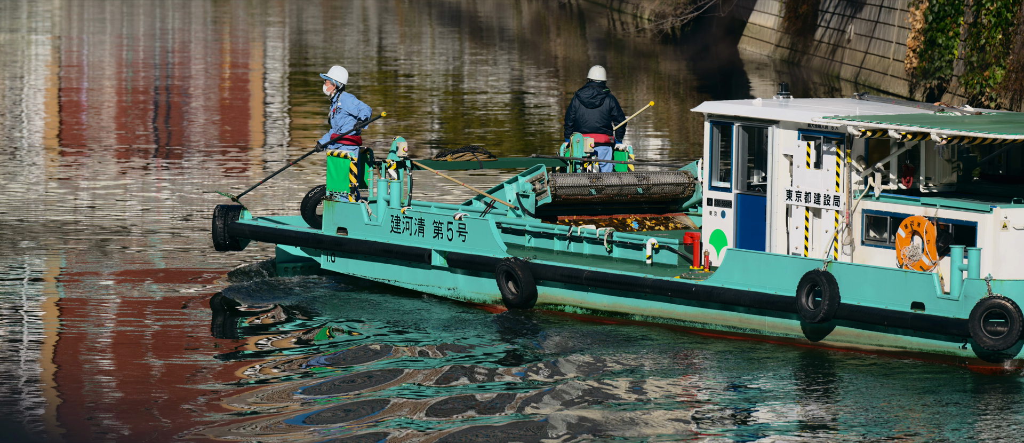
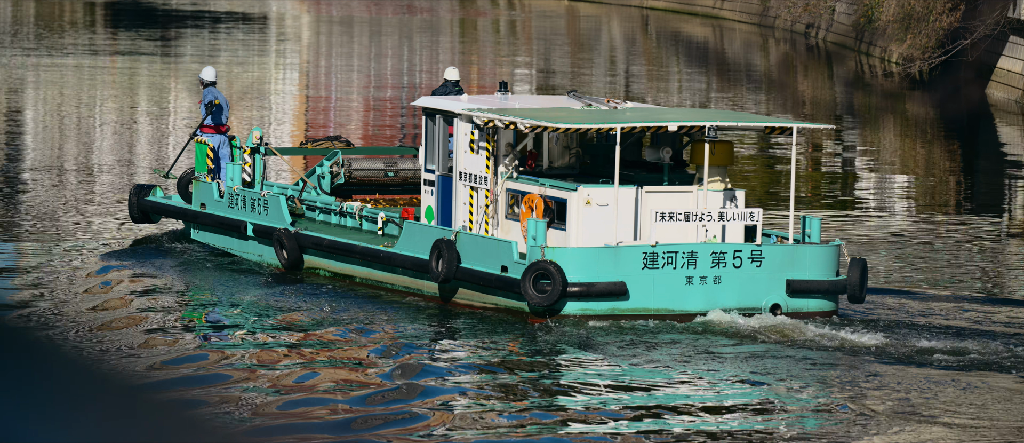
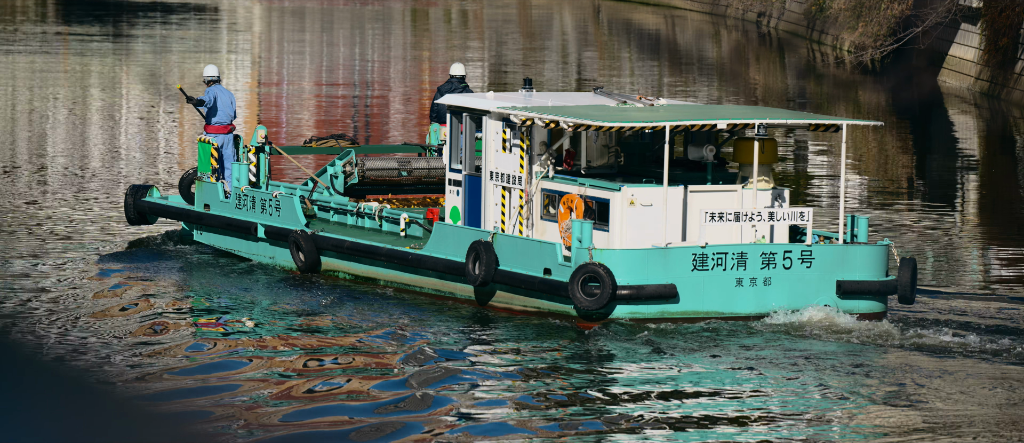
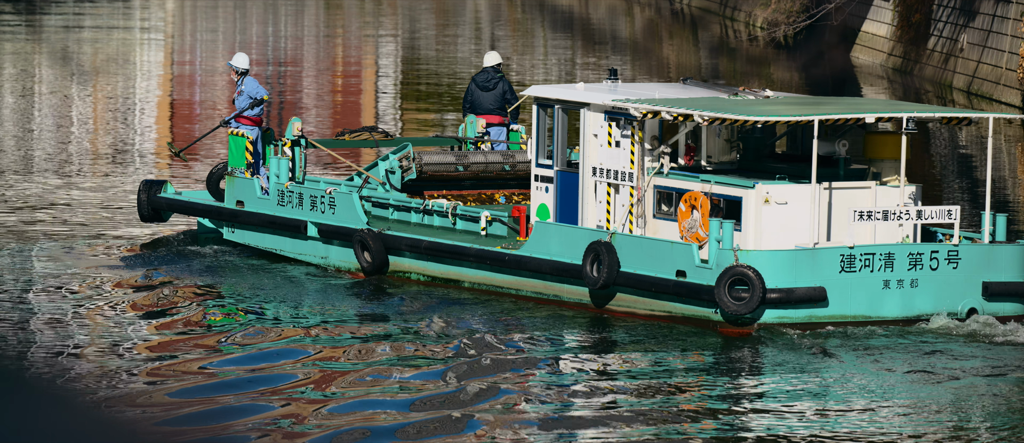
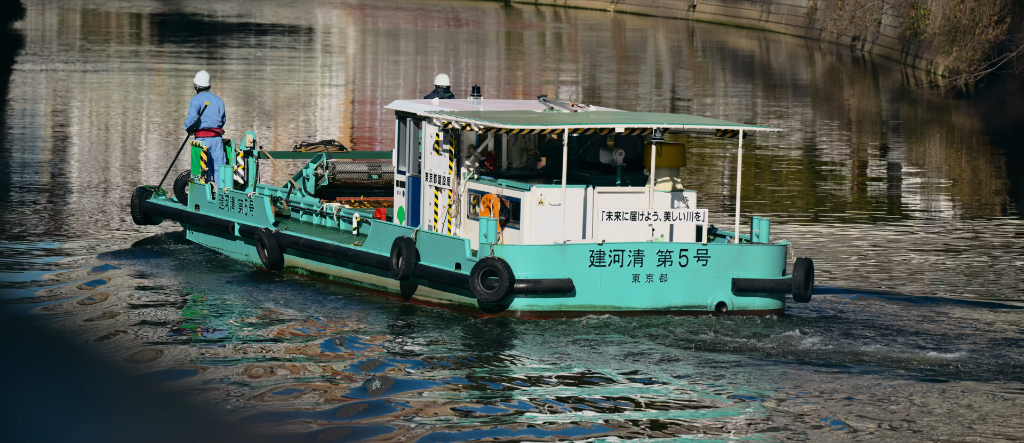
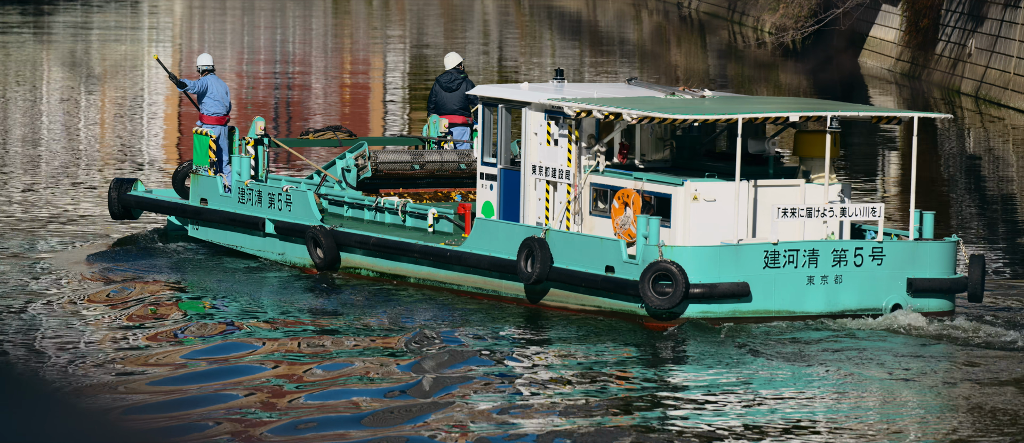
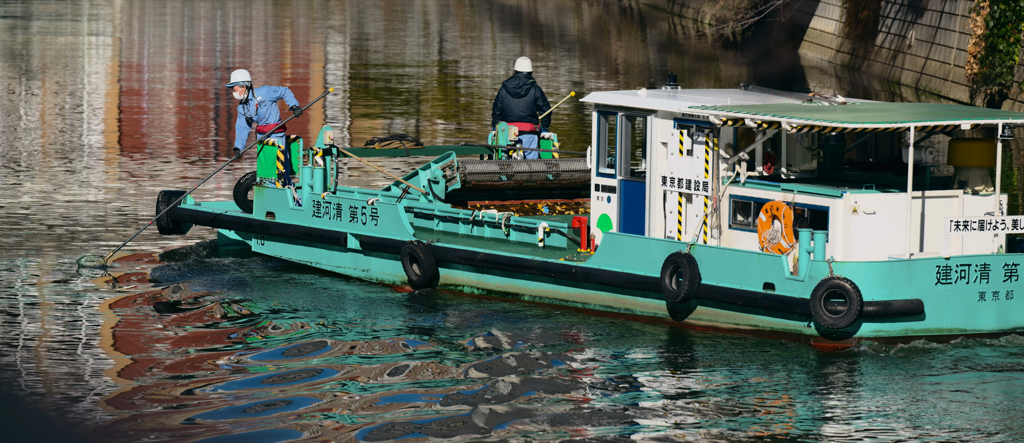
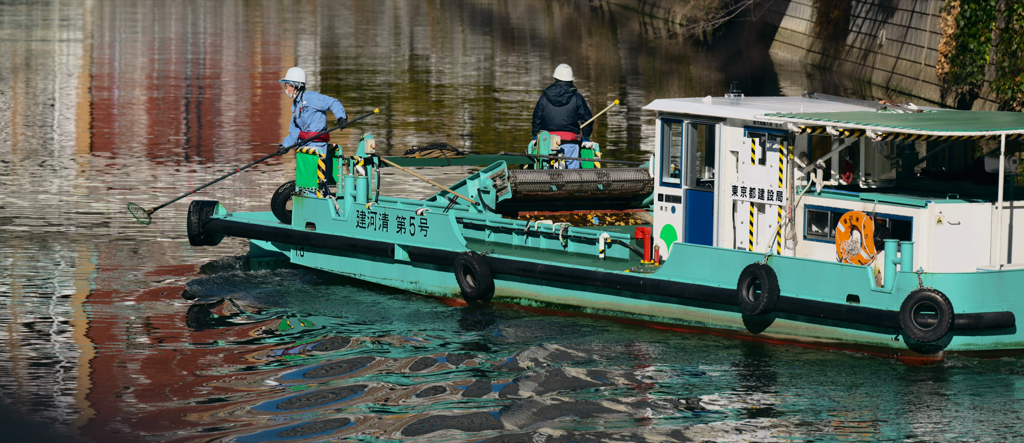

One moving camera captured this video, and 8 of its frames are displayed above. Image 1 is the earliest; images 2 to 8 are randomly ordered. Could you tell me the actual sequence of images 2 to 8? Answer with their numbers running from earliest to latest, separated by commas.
8, 7, 4, 6, 3, 2, 5
